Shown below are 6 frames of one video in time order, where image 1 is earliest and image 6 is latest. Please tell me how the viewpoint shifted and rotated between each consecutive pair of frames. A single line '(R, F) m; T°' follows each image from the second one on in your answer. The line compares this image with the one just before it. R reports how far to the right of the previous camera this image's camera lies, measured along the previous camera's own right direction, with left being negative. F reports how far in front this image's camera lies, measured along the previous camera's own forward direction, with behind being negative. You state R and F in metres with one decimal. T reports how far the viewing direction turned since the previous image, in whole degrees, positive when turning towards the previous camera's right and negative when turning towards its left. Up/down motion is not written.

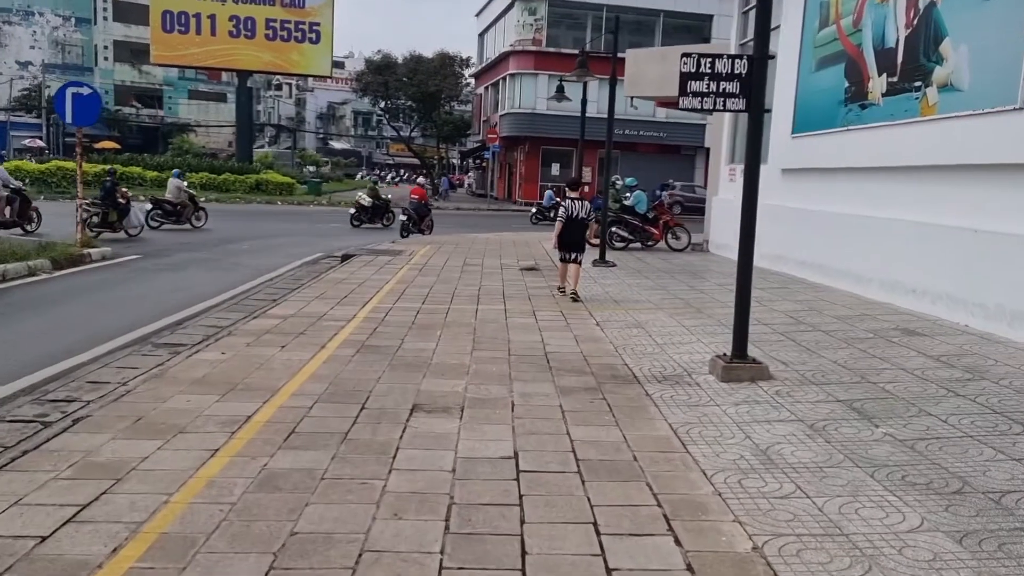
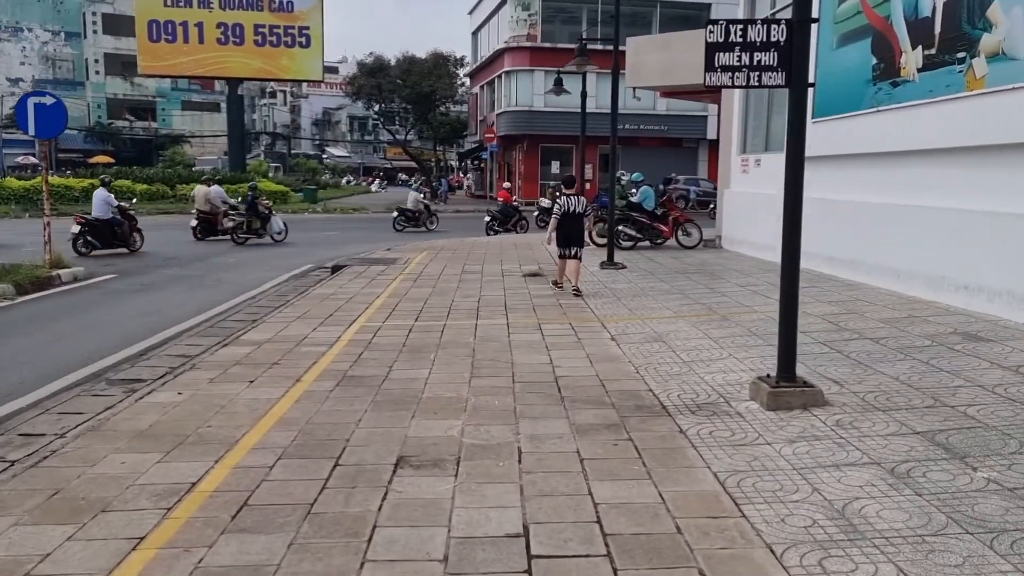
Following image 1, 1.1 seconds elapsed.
(0.0, +1.1) m; 0°
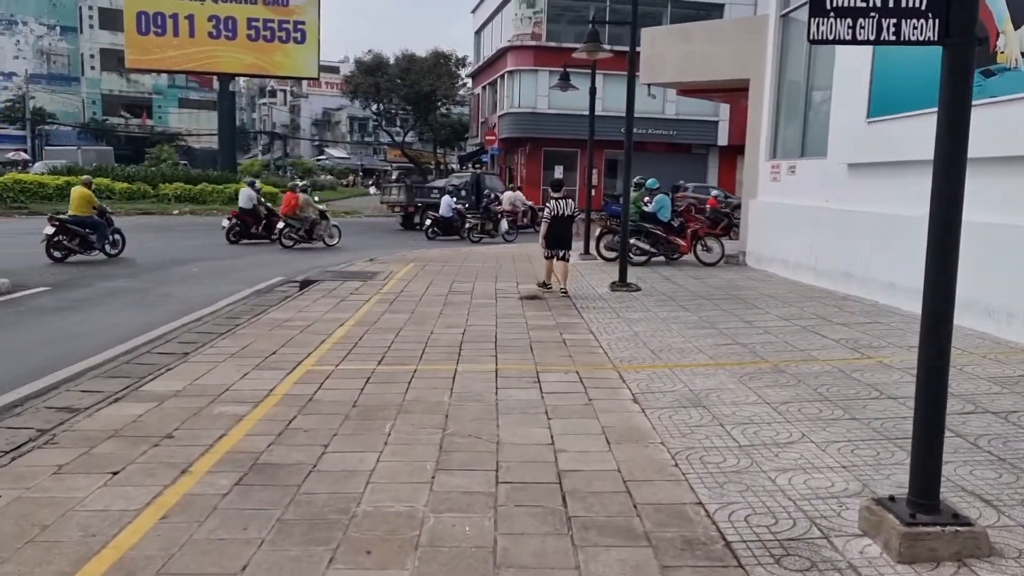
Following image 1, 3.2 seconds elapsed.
(+0.1, +2.1) m; 0°
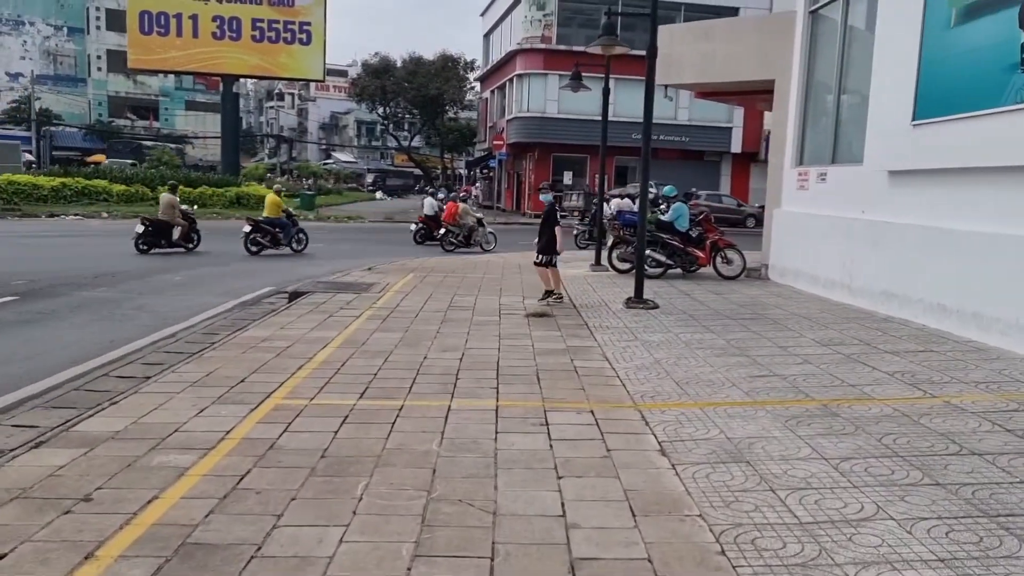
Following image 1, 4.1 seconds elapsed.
(0.0, +1.0) m; 0°
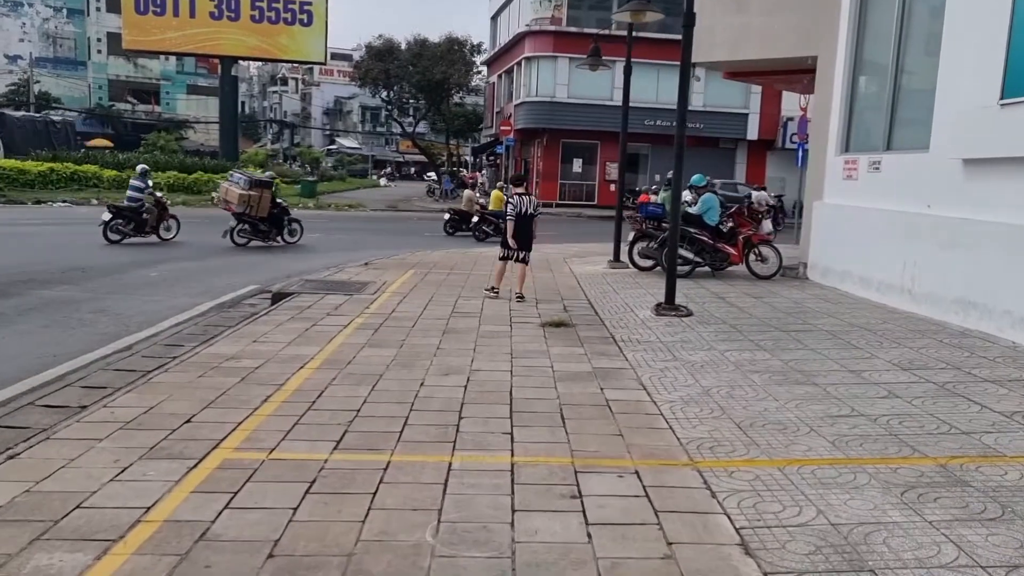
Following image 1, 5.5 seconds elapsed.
(-0.1, +1.4) m; 0°
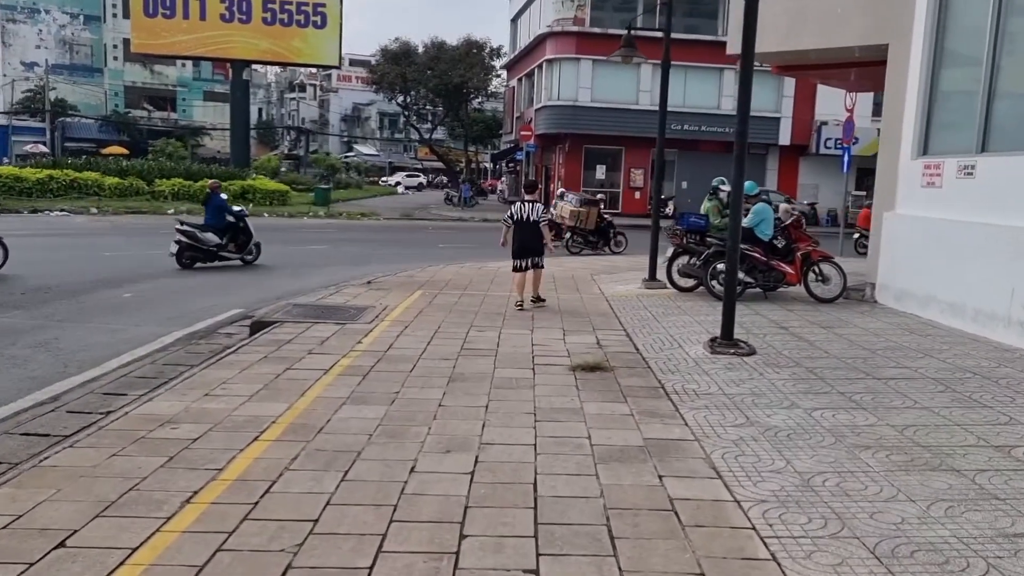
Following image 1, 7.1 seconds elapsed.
(0.0, +1.7) m; -1°
